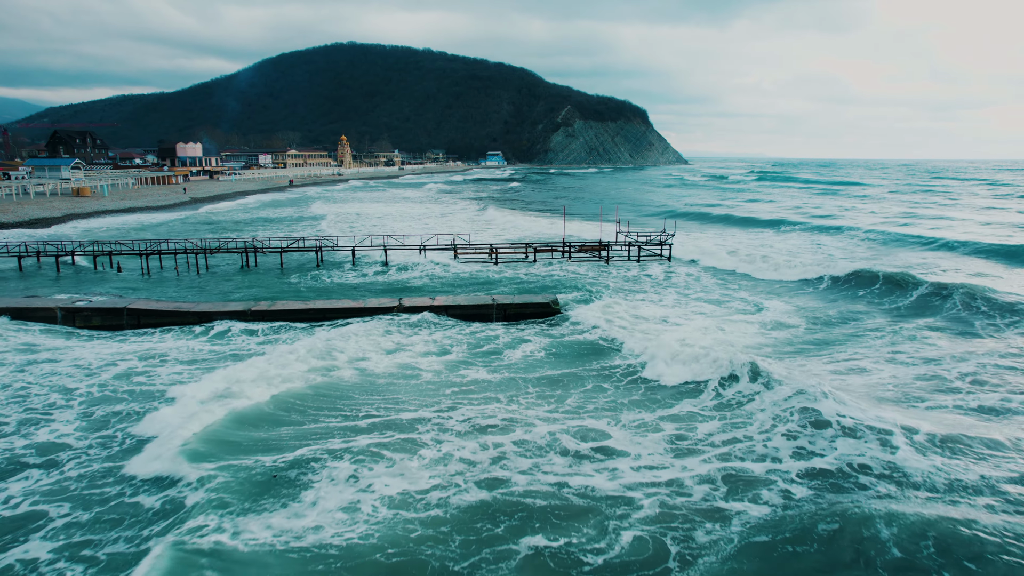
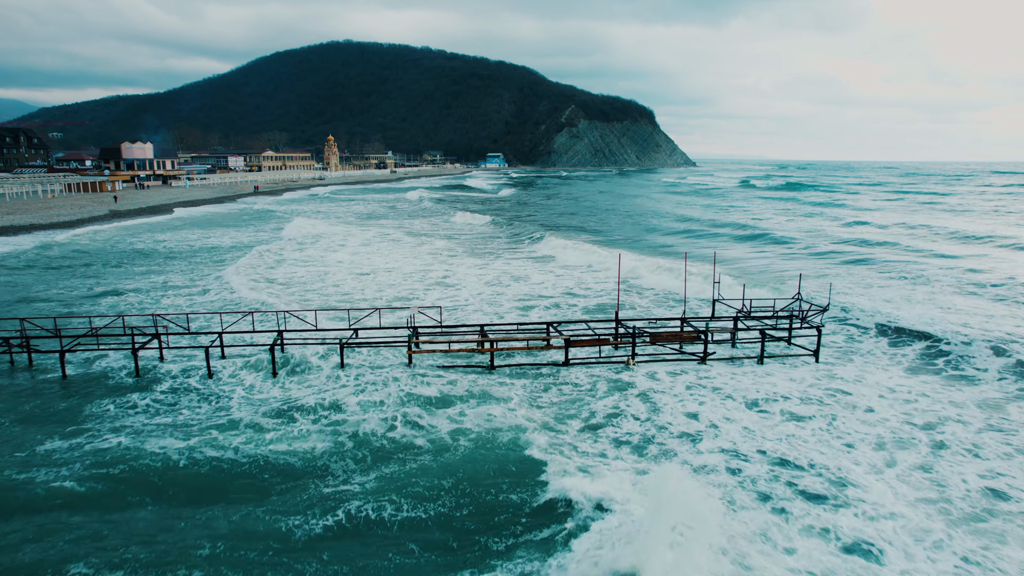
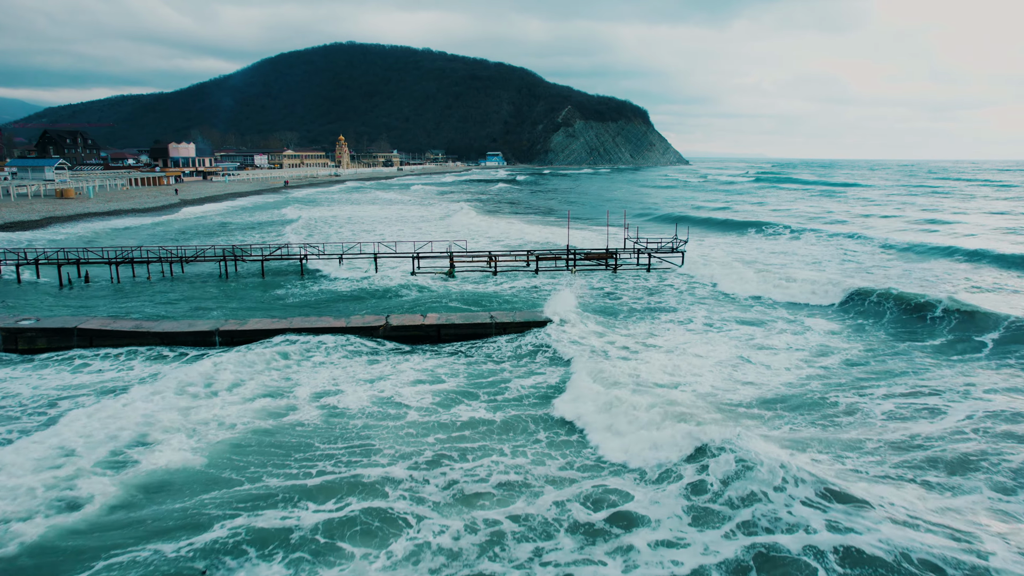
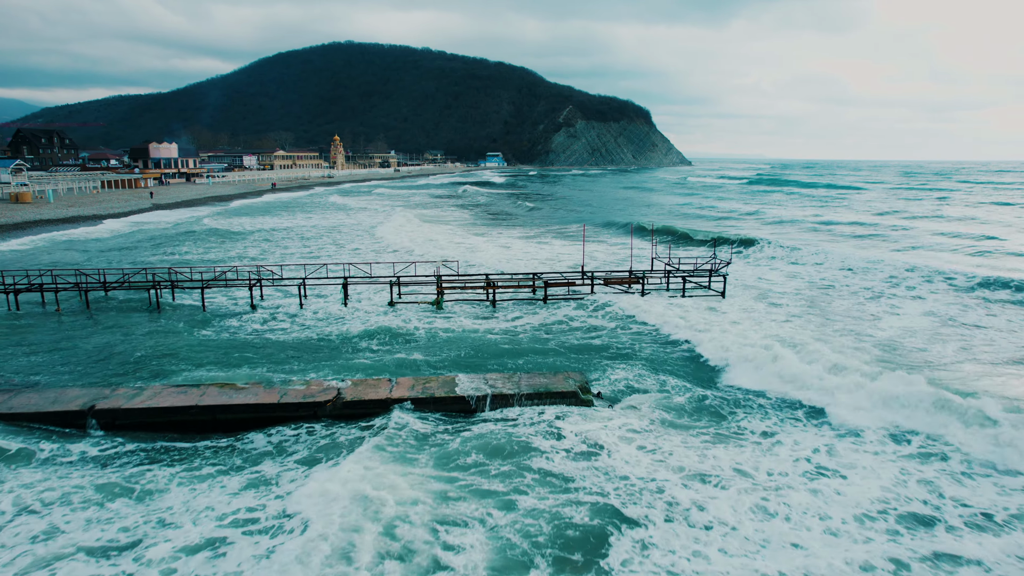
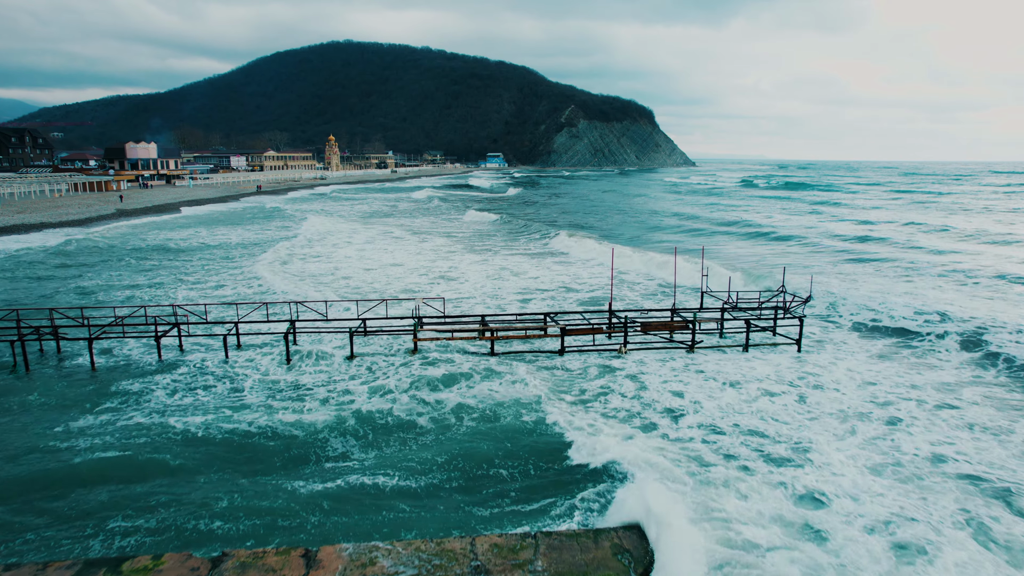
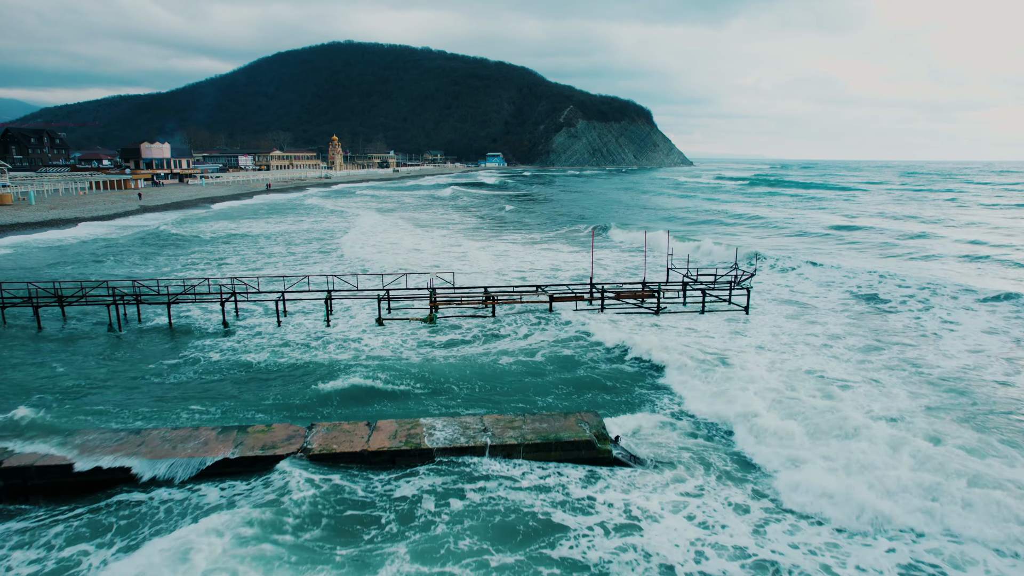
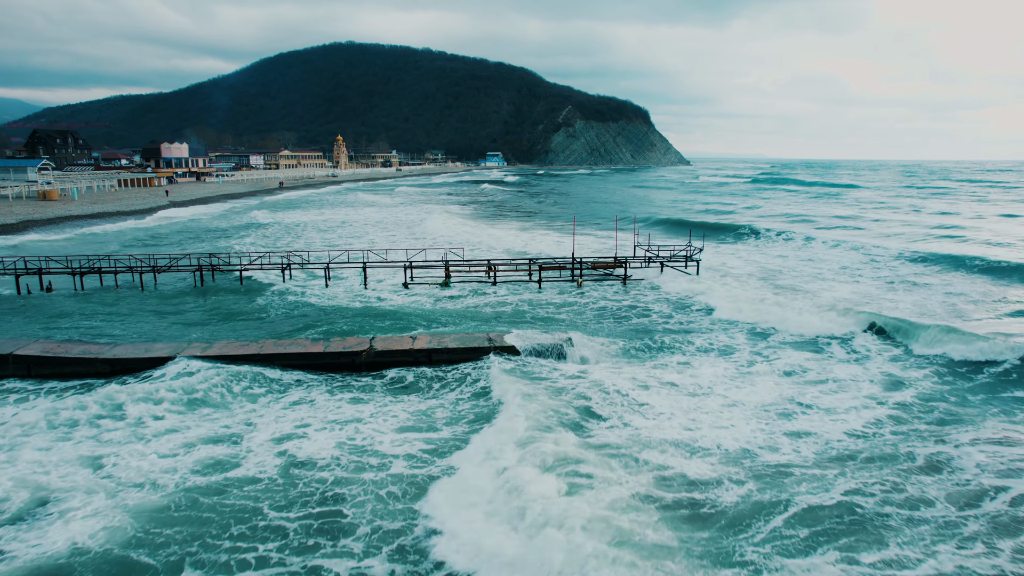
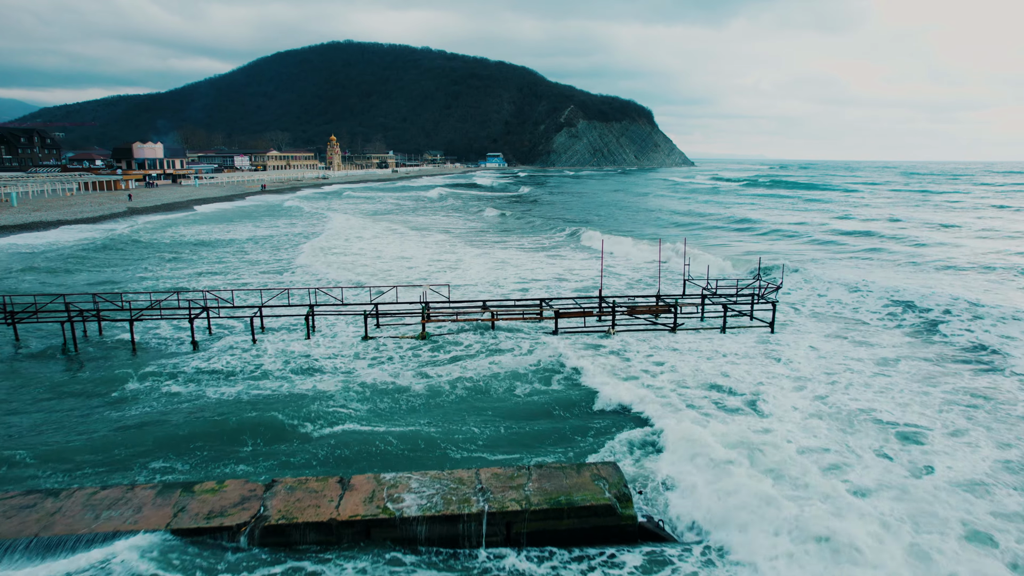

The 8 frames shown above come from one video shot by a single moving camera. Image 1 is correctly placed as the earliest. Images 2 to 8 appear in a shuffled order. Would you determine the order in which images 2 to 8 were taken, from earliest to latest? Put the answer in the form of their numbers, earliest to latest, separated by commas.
3, 7, 4, 6, 8, 5, 2
